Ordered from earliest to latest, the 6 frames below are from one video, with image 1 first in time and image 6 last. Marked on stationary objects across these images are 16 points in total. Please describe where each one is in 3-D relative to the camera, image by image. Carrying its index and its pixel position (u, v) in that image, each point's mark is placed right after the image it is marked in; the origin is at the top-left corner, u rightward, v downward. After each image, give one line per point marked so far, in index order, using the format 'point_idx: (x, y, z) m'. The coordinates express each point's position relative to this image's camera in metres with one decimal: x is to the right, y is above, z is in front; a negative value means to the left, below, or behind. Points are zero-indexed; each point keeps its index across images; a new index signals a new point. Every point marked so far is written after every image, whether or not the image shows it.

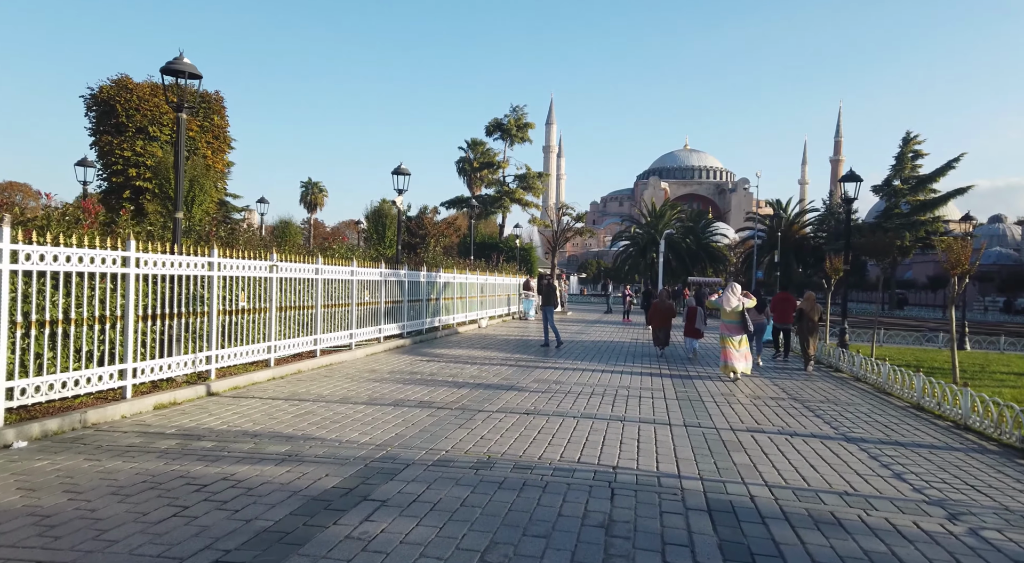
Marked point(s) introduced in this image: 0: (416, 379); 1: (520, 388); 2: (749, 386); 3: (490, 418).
0: (-1.4, -1.4, +10.2) m
1: (+0.1, -1.5, +9.9) m
2: (+3.8, -1.7, +11.2) m
3: (-0.3, -1.5, +7.6) m
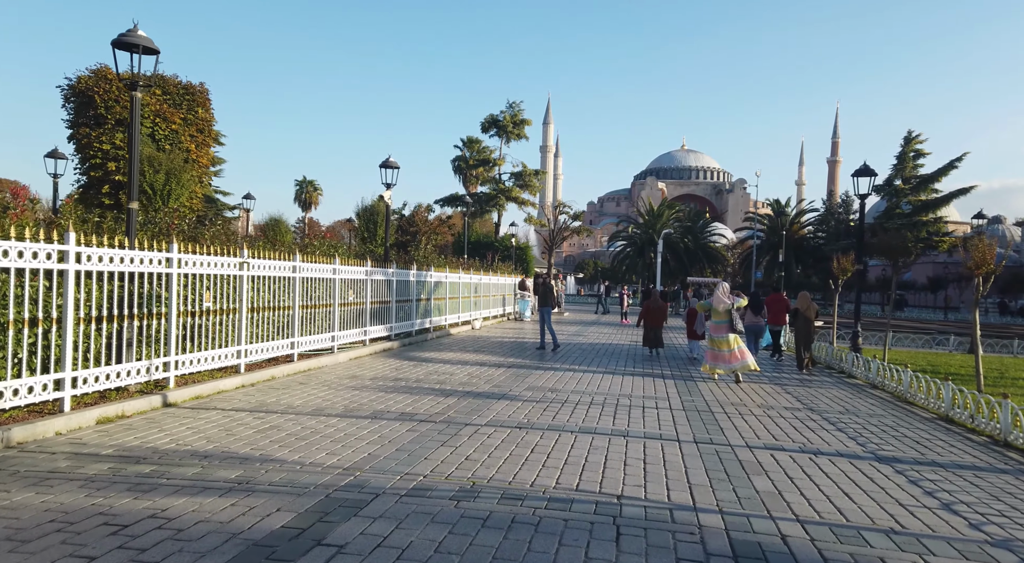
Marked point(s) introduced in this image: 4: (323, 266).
0: (-1.5, -1.4, +9.4) m
1: (0.0, -1.5, +9.1) m
2: (+3.7, -1.7, +10.4) m
3: (-0.3, -1.5, +6.8) m
4: (-3.2, +0.3, +11.5) m
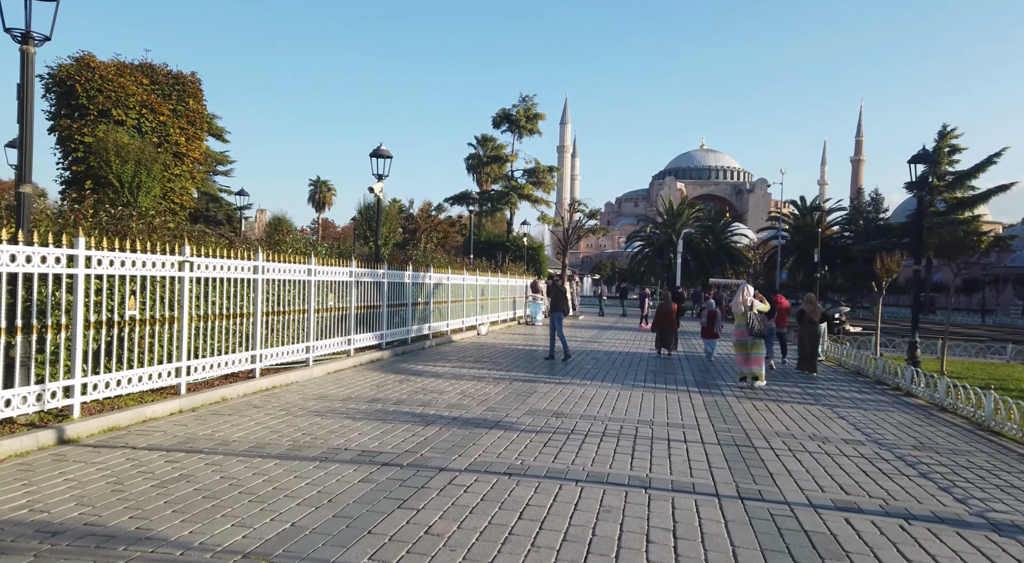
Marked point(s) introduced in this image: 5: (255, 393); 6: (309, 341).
0: (-1.6, -1.5, +7.8) m
1: (0.0, -1.5, +7.5) m
2: (+3.7, -1.7, +8.7) m
3: (-0.5, -1.5, +5.2) m
4: (-3.1, +0.2, +10.0) m
5: (-3.1, -1.4, +8.5) m
6: (-3.0, -0.9, +10.4) m
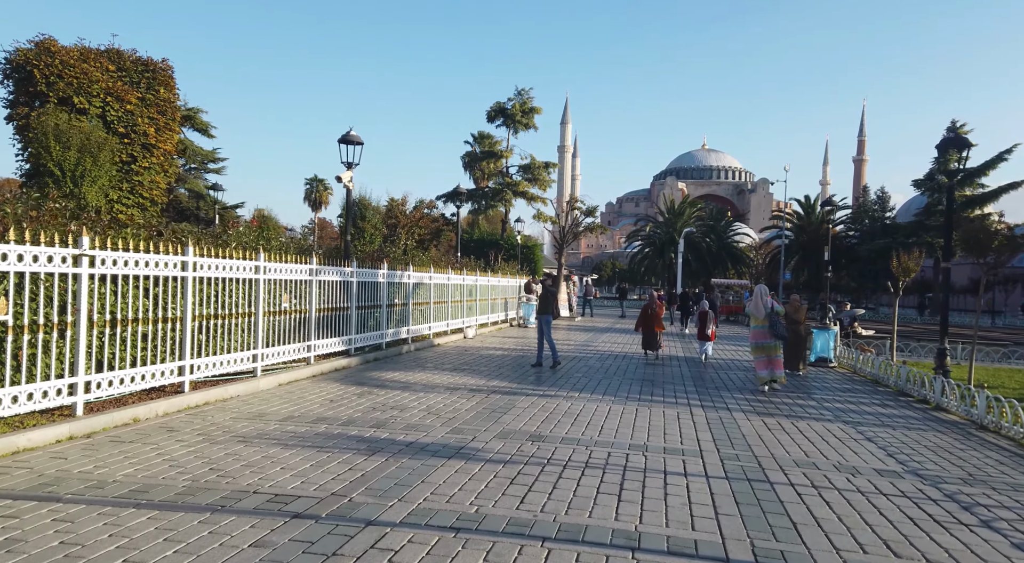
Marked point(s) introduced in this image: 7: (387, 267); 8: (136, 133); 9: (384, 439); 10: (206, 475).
0: (-1.9, -1.4, +6.6) m
1: (-0.3, -1.5, +6.2) m
2: (+3.4, -1.7, +7.4) m
3: (-0.8, -1.5, +3.9) m
4: (-3.4, +0.3, +8.7) m
5: (-3.4, -1.4, +7.2) m
6: (-3.4, -0.9, +9.1) m
7: (-2.6, +0.3, +14.3) m
8: (-10.7, +4.2, +19.8) m
9: (-1.2, -1.5, +6.5) m
10: (-2.3, -1.4, +5.1) m
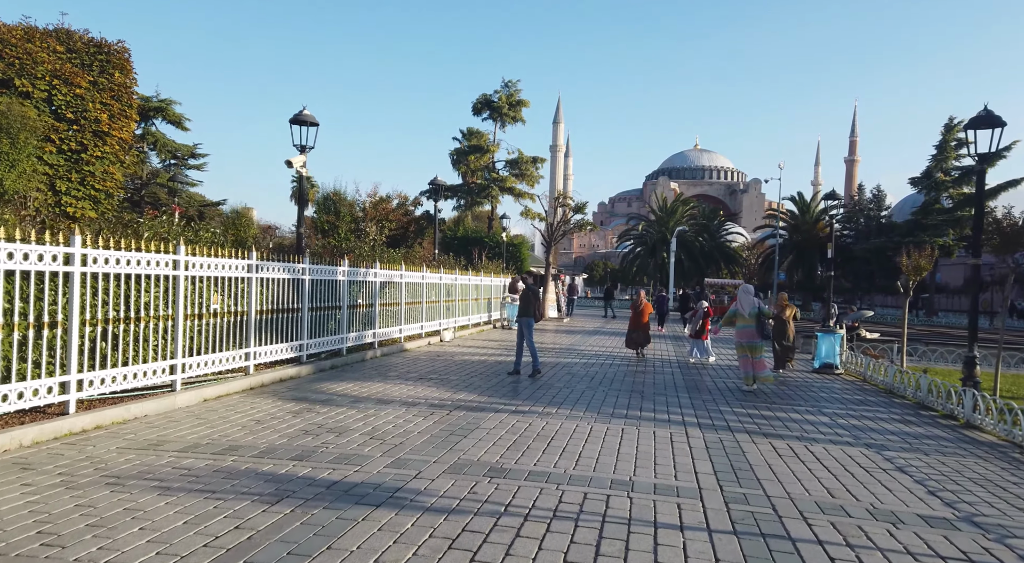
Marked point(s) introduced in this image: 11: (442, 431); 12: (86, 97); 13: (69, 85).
0: (-2.2, -1.4, +5.2) m
1: (-0.7, -1.5, +4.8) m
2: (+3.0, -1.7, +6.1) m
3: (-1.1, -1.5, +2.5) m
4: (-3.8, +0.3, +7.3) m
5: (-3.8, -1.3, +5.8) m
6: (-3.7, -0.8, +7.8) m
7: (-3.0, +0.3, +13.0) m
8: (-11.2, +4.3, +18.3) m
9: (-1.6, -1.5, +5.2) m
10: (-2.6, -1.4, +3.7) m
11: (-0.7, -1.5, +7.1) m
12: (-11.2, +4.9, +18.3) m
13: (-11.4, +5.1, +17.9) m
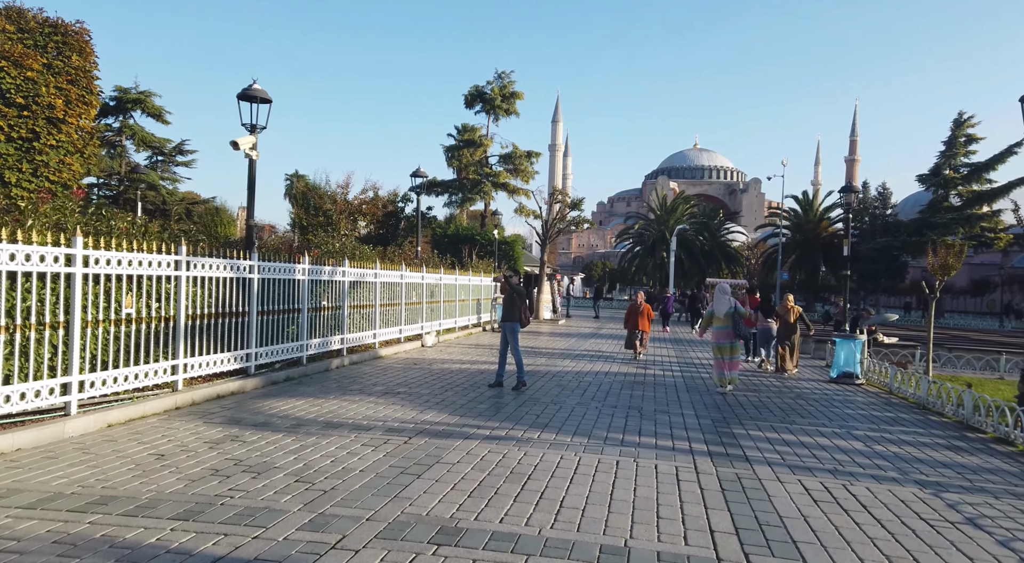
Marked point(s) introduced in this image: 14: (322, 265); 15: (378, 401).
0: (-2.5, -1.4, +3.8) m
1: (-1.0, -1.5, +3.4) m
2: (+2.8, -1.7, +4.7) m
3: (-1.4, -1.5, +1.1) m
4: (-4.1, +0.3, +5.9) m
5: (-4.1, -1.3, +4.4) m
6: (-4.0, -0.8, +6.4) m
7: (-3.3, +0.3, +11.6) m
8: (-11.5, +4.3, +16.9) m
9: (-1.8, -1.5, +3.8) m
10: (-2.9, -1.4, +2.3) m
11: (-1.0, -1.5, +5.7) m
12: (-11.5, +4.9, +16.9) m
13: (-11.7, +5.1, +16.5) m
14: (-3.2, +0.3, +11.8) m
15: (-1.7, -1.5, +8.7) m
